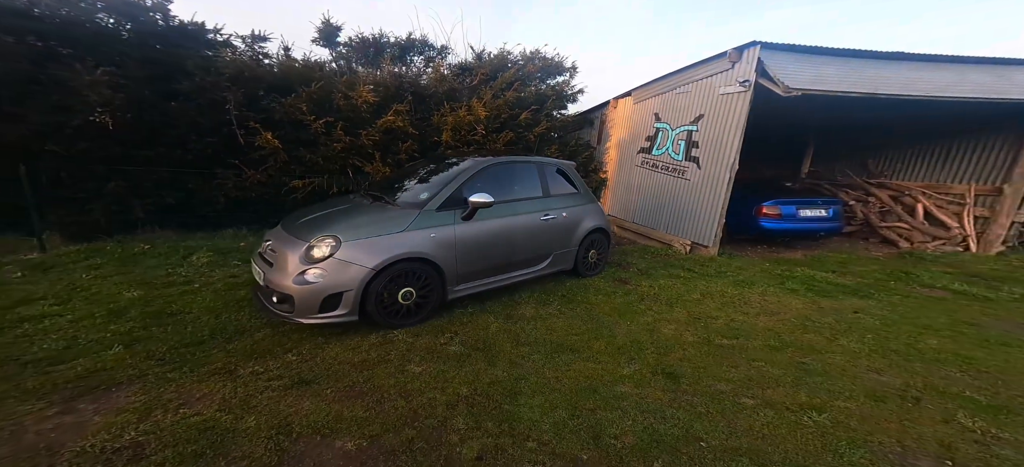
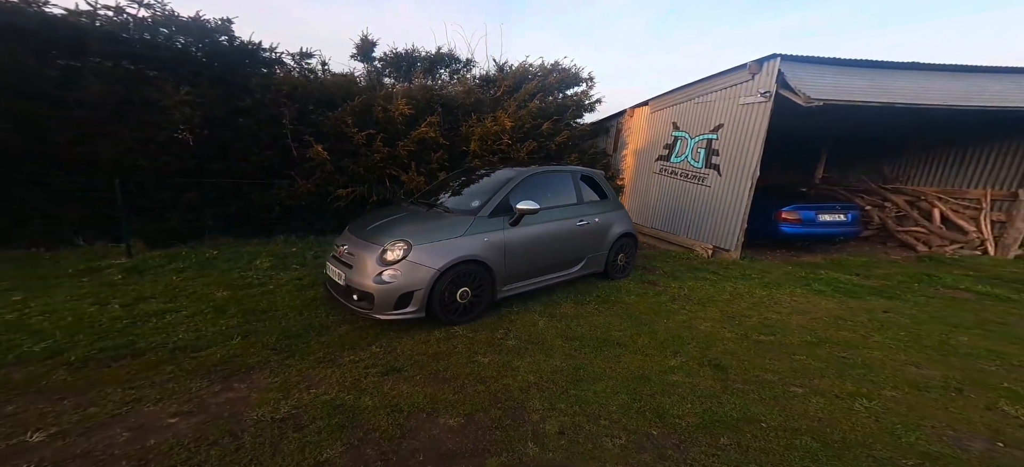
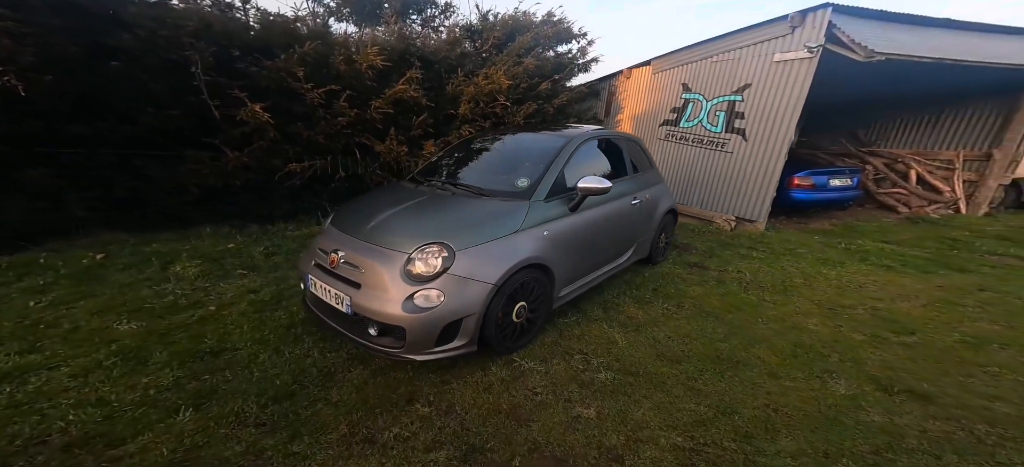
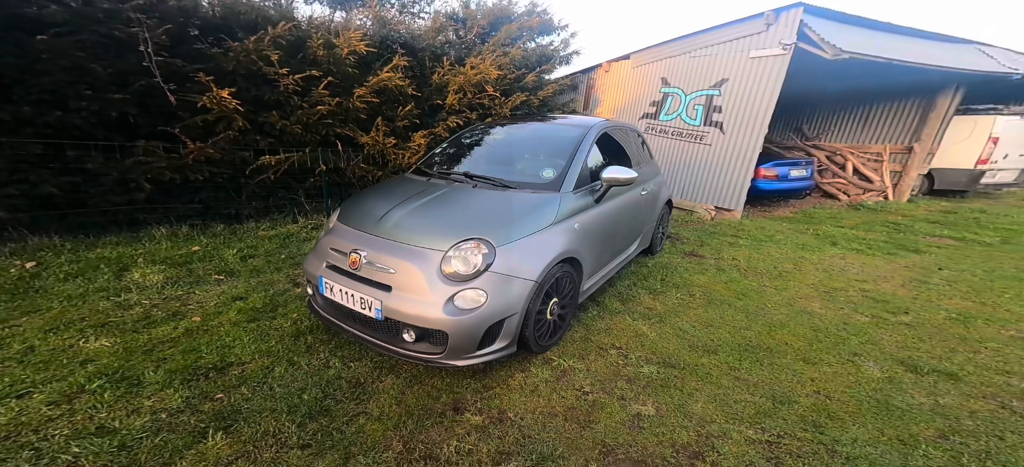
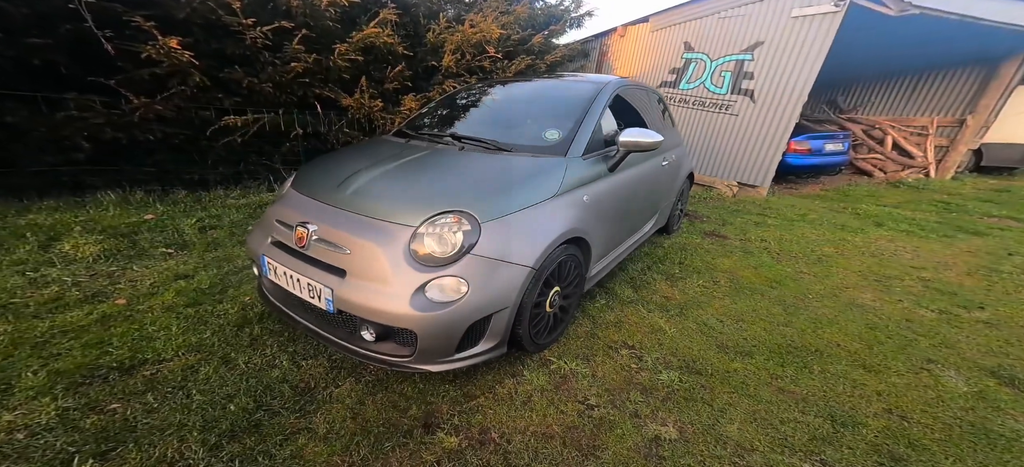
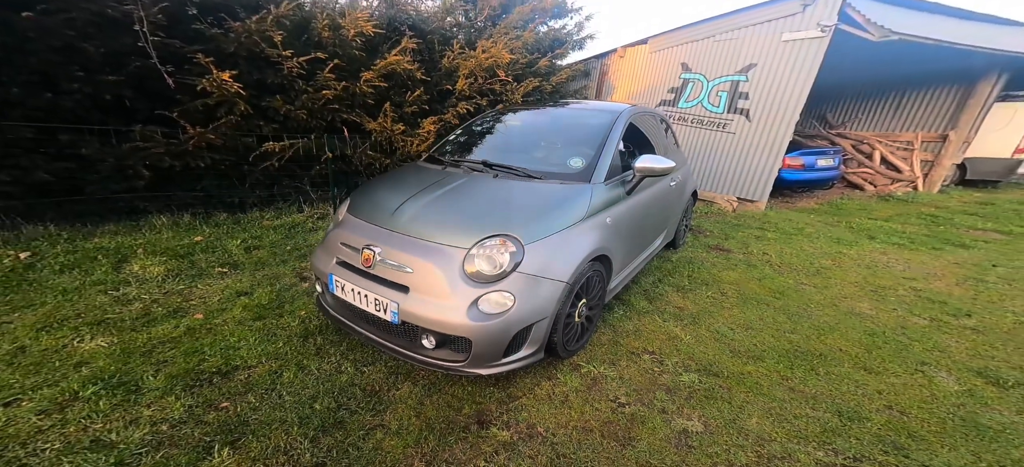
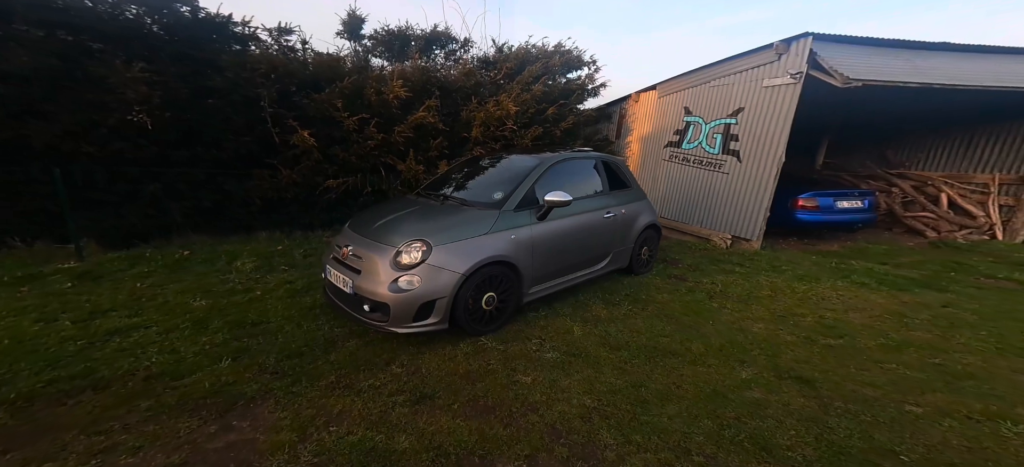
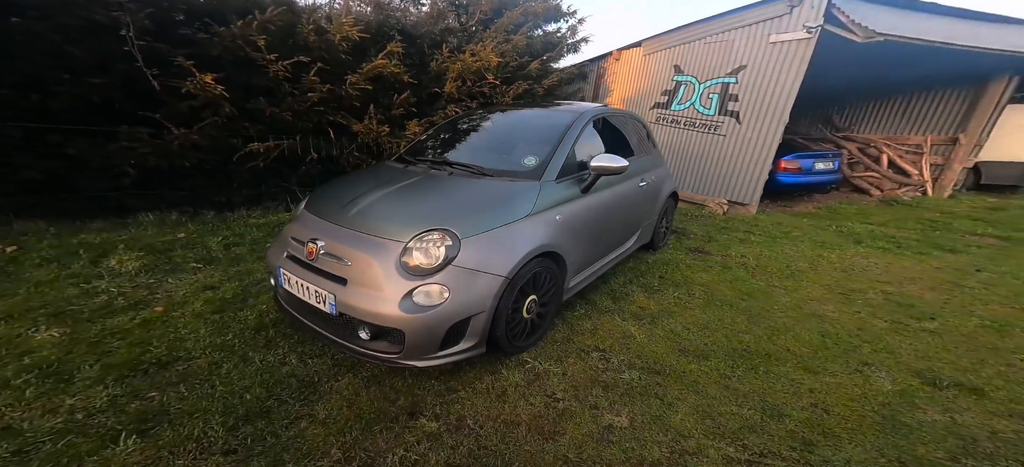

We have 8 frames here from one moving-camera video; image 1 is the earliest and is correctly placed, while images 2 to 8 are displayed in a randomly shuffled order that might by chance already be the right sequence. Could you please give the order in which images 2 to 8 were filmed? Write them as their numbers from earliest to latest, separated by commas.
2, 7, 3, 8, 5, 6, 4
